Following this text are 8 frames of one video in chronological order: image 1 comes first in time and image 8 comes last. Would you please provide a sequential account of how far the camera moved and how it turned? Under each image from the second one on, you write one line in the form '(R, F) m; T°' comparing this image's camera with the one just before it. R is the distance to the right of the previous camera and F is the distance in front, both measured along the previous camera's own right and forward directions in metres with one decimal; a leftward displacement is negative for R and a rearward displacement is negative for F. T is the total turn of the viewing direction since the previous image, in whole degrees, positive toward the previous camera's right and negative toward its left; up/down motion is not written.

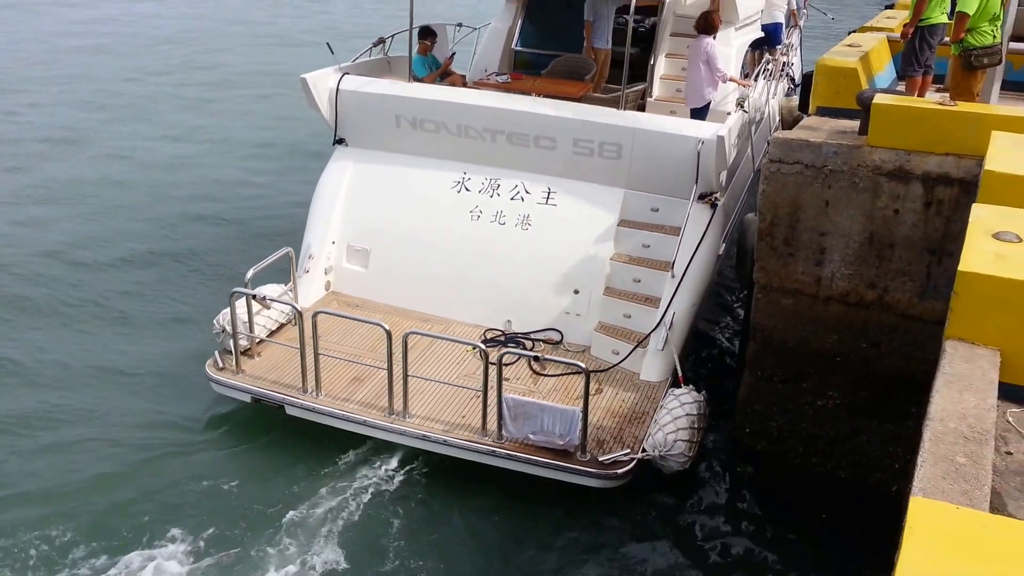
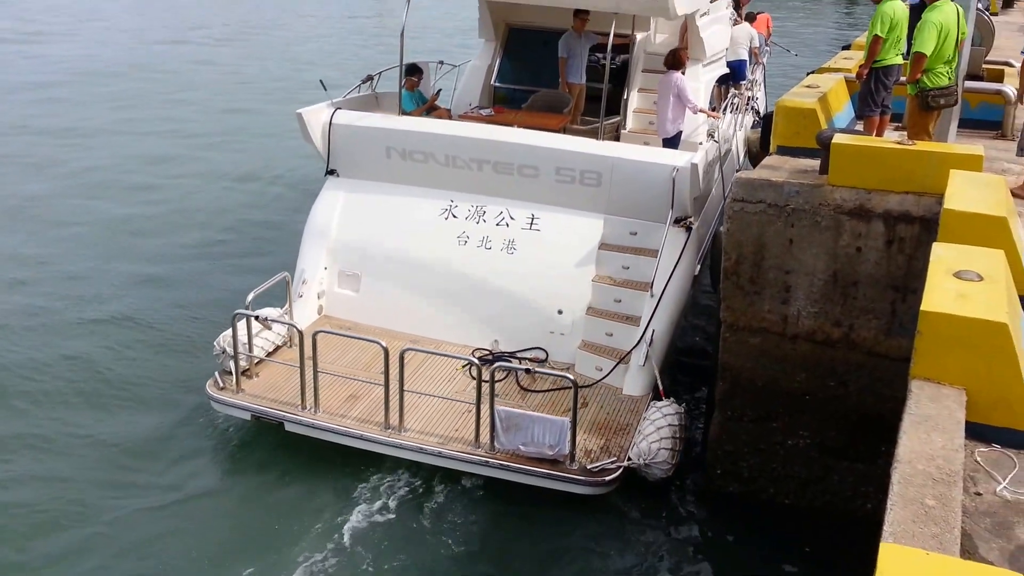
(-0.1, -0.3) m; +2°
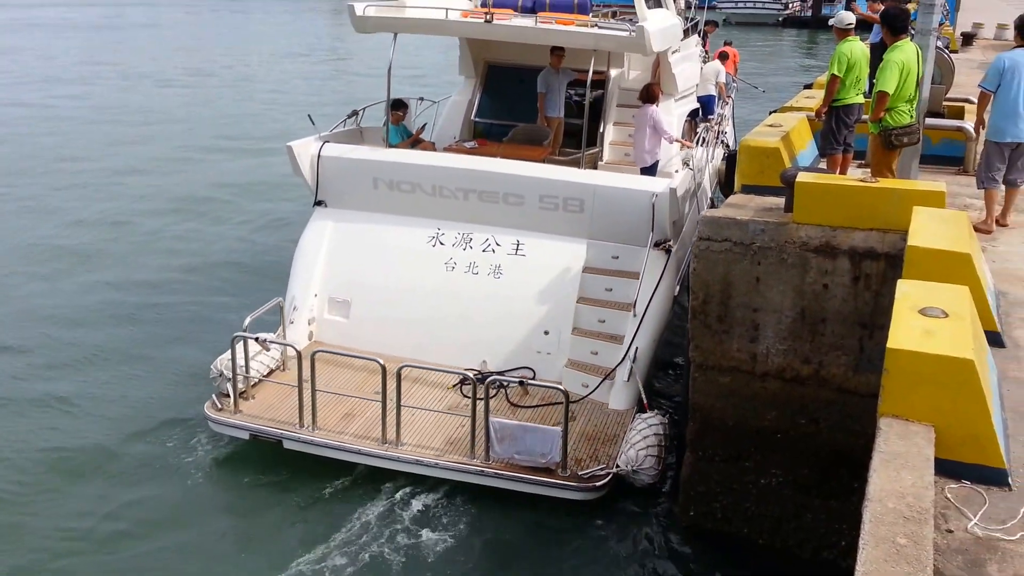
(-0.1, -0.2) m; +2°
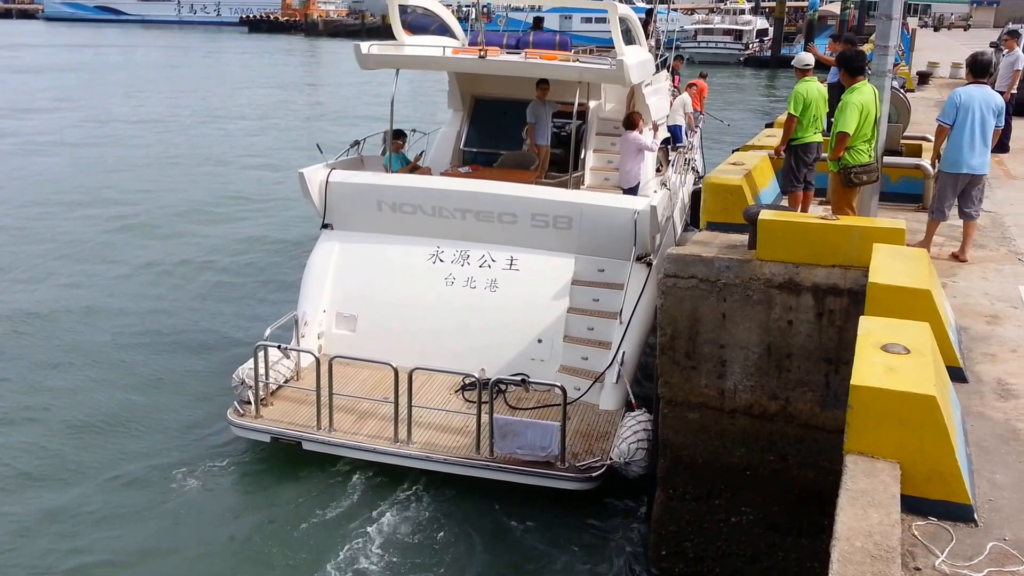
(-0.2, -0.5) m; +2°
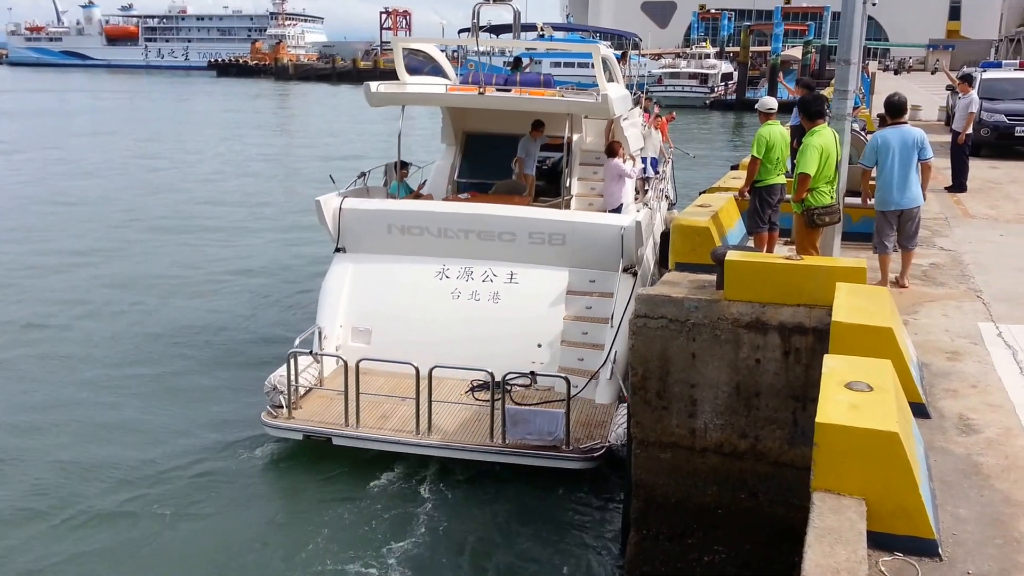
(-0.2, -0.7) m; +2°
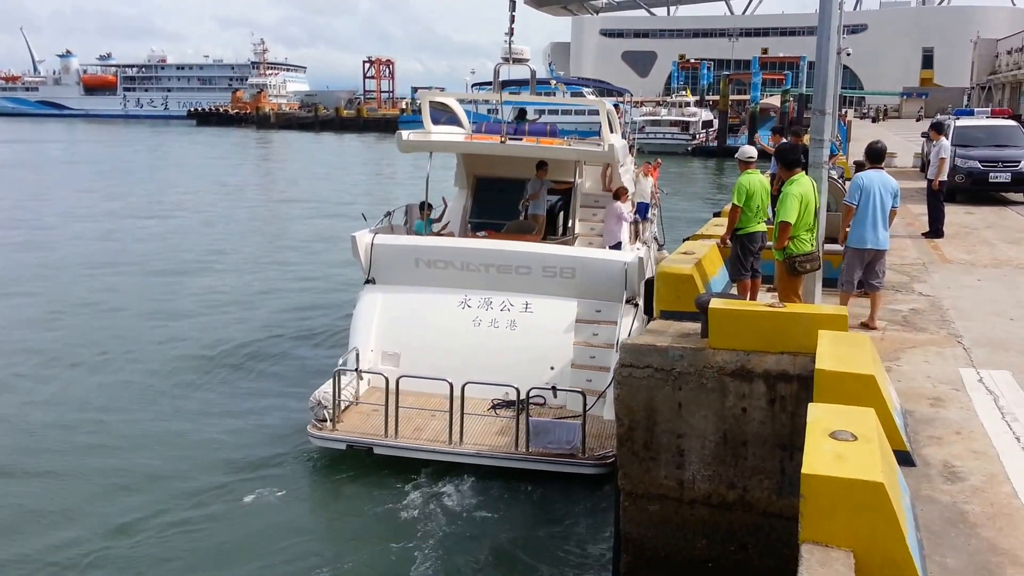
(-0.3, -0.8) m; +1°
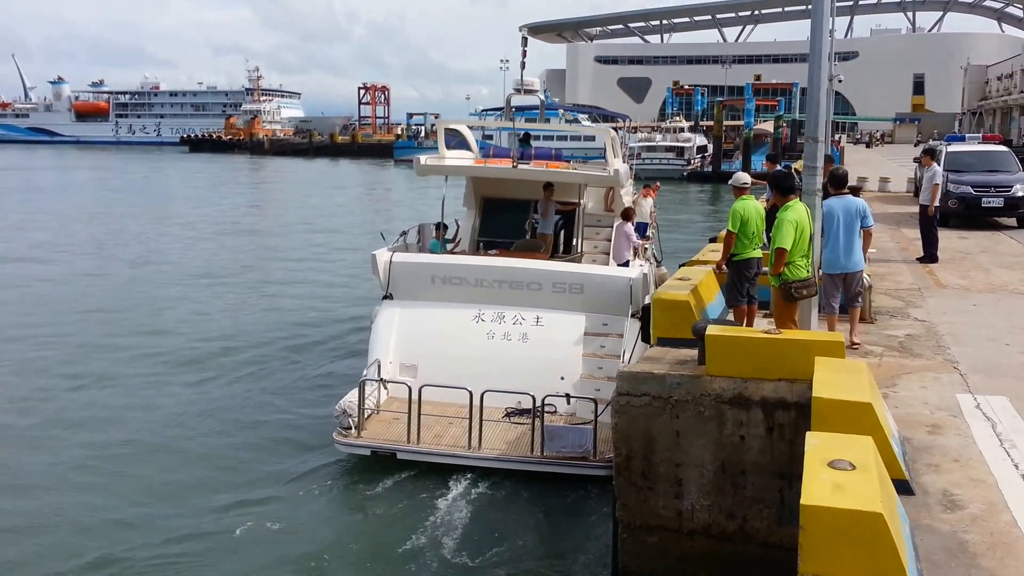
(-0.1, -0.4) m; 0°
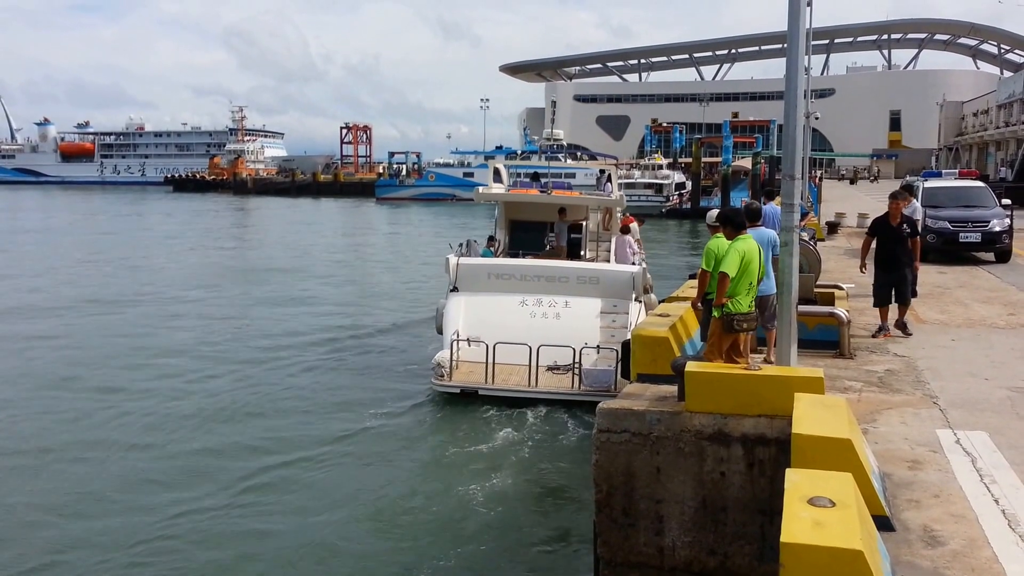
(-0.6, -3.2) m; +1°
